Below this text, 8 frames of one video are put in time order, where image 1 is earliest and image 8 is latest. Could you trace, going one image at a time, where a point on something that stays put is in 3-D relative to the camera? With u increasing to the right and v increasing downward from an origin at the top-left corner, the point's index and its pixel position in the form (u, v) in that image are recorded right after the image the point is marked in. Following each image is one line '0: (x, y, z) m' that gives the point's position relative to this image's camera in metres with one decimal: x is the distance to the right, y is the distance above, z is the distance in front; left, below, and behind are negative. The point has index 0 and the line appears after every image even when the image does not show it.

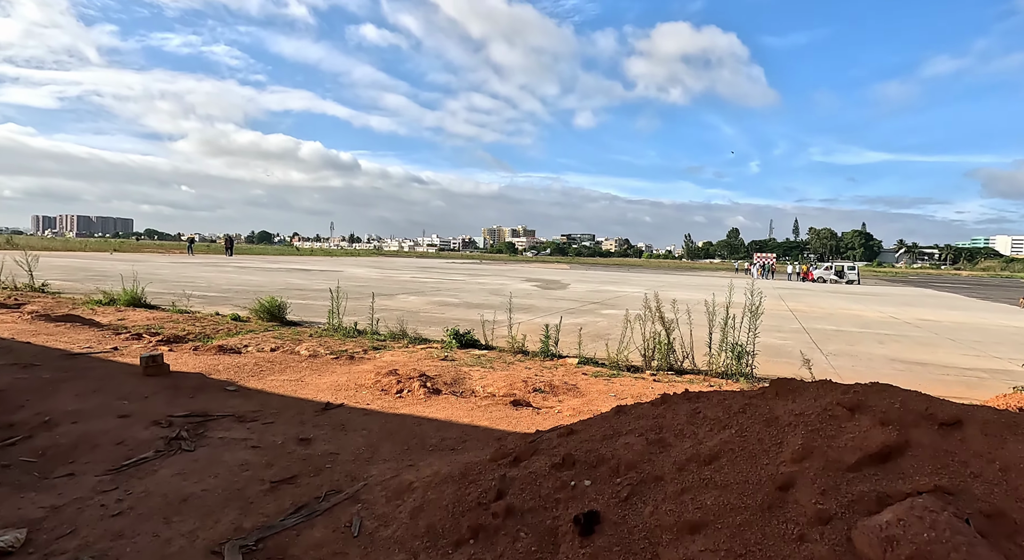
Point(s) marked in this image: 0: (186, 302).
0: (-7.5, -0.5, +13.0) m
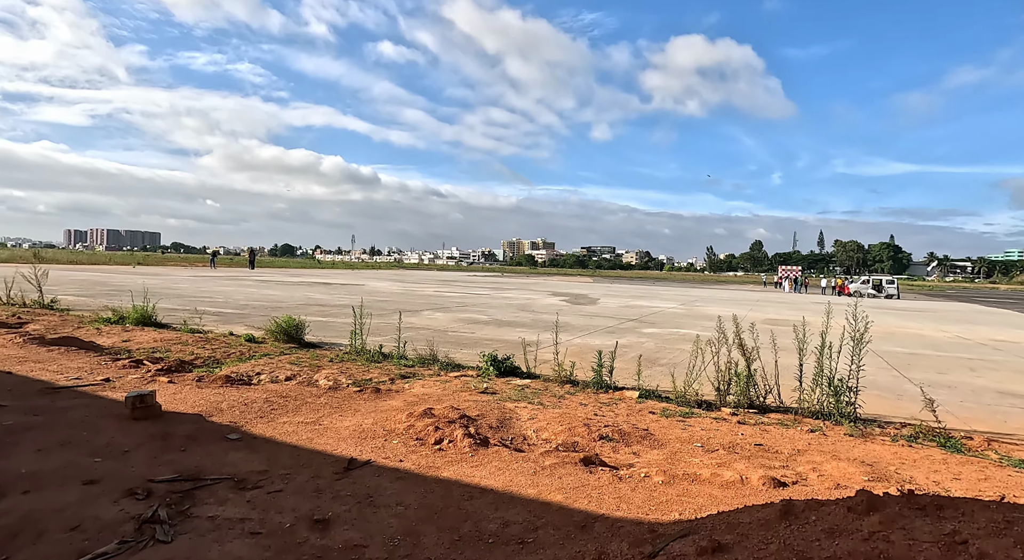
0: (-6.7, -0.9, +12.1) m
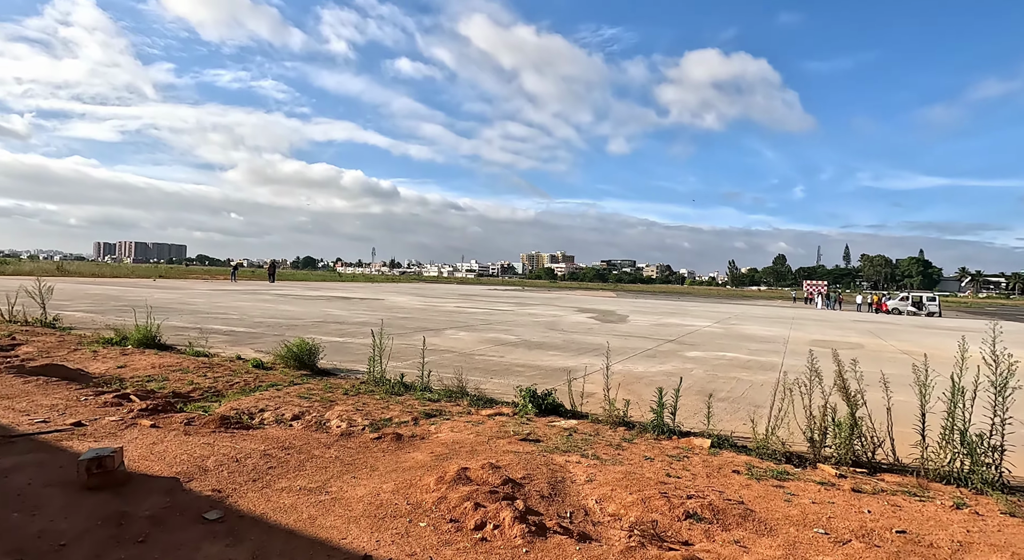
0: (-6.1, -1.2, +11.2) m
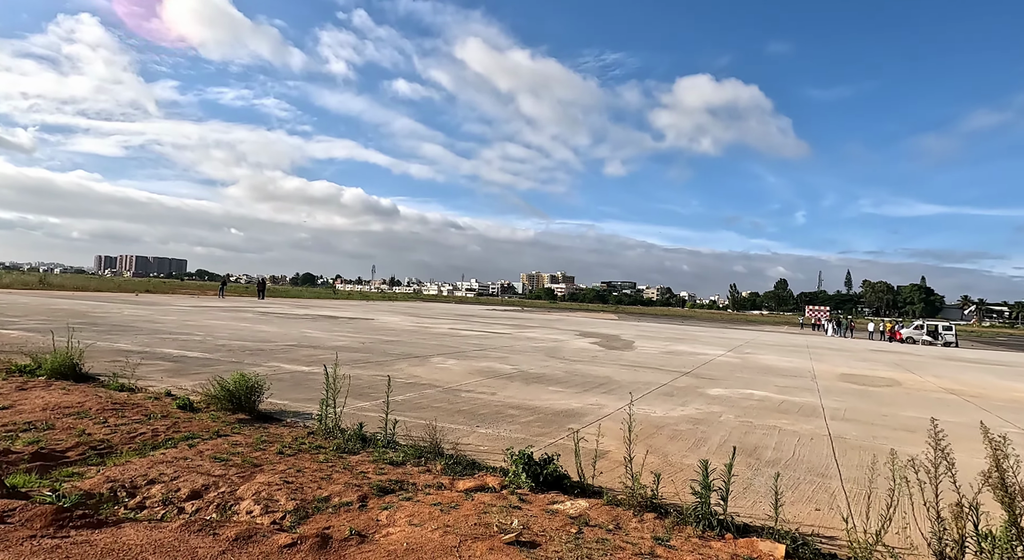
0: (-6.2, -1.5, +9.4) m
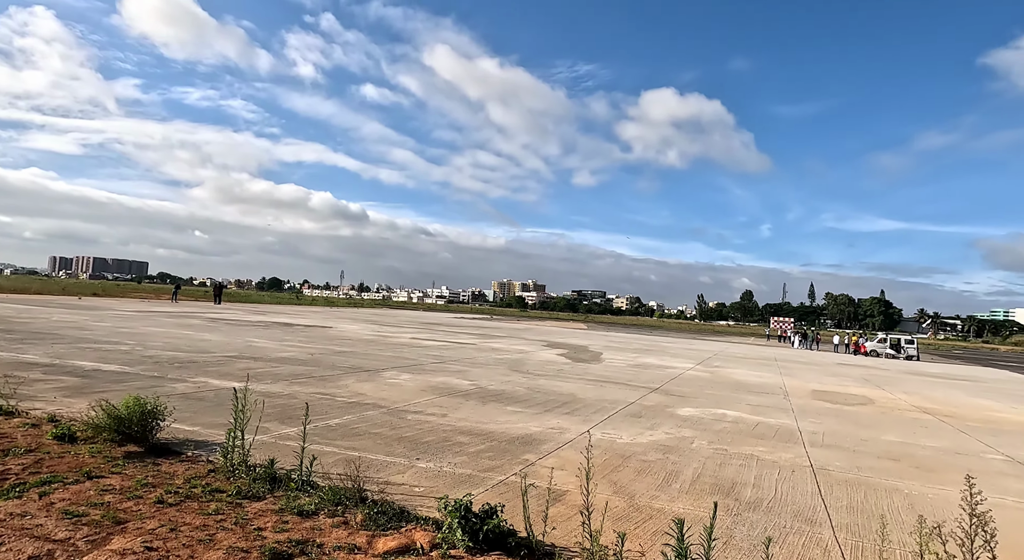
0: (-6.9, -1.6, +8.1) m
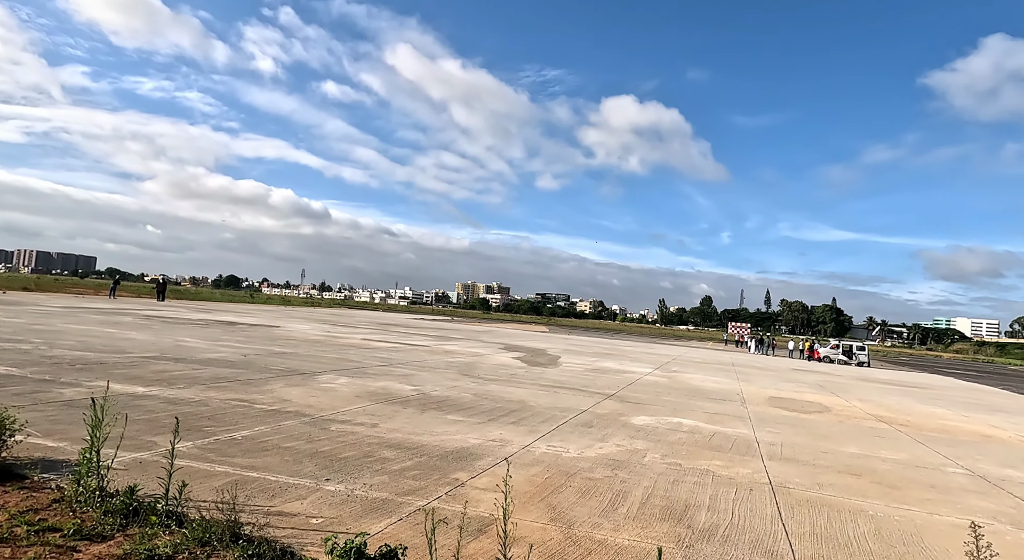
0: (-7.7, -1.4, +6.8) m
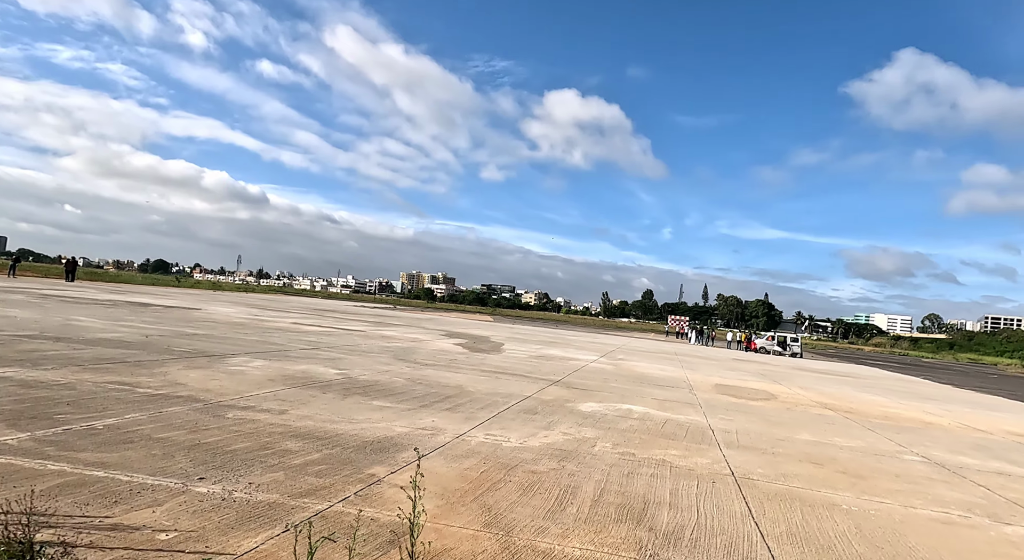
0: (-8.3, -0.8, +5.1) m
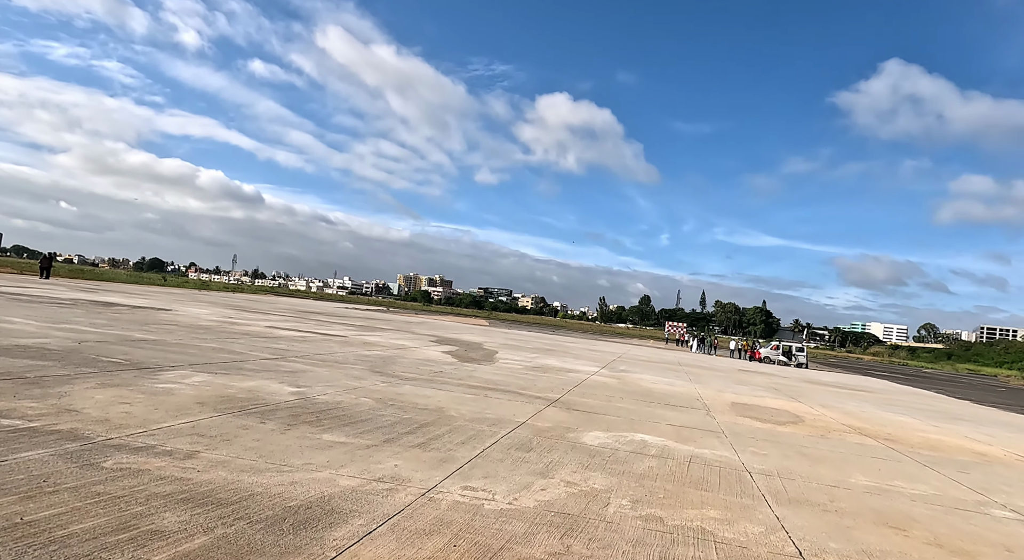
0: (-8.4, -0.7, +3.3) m
